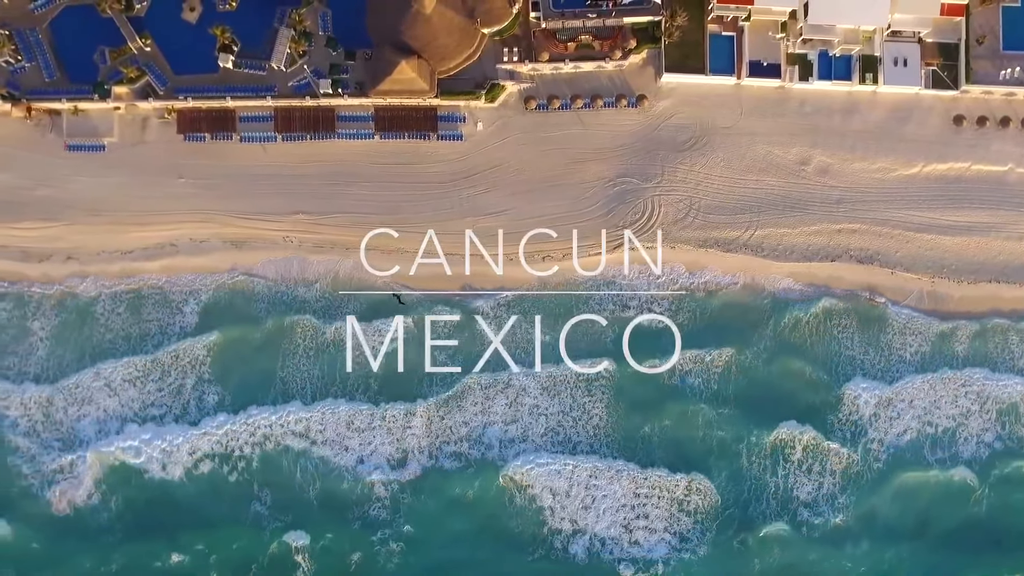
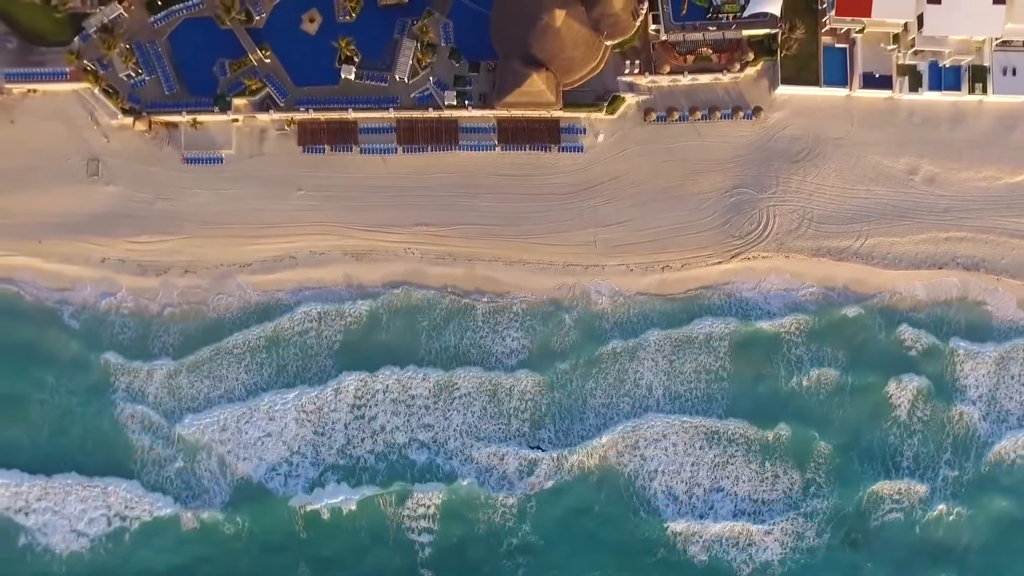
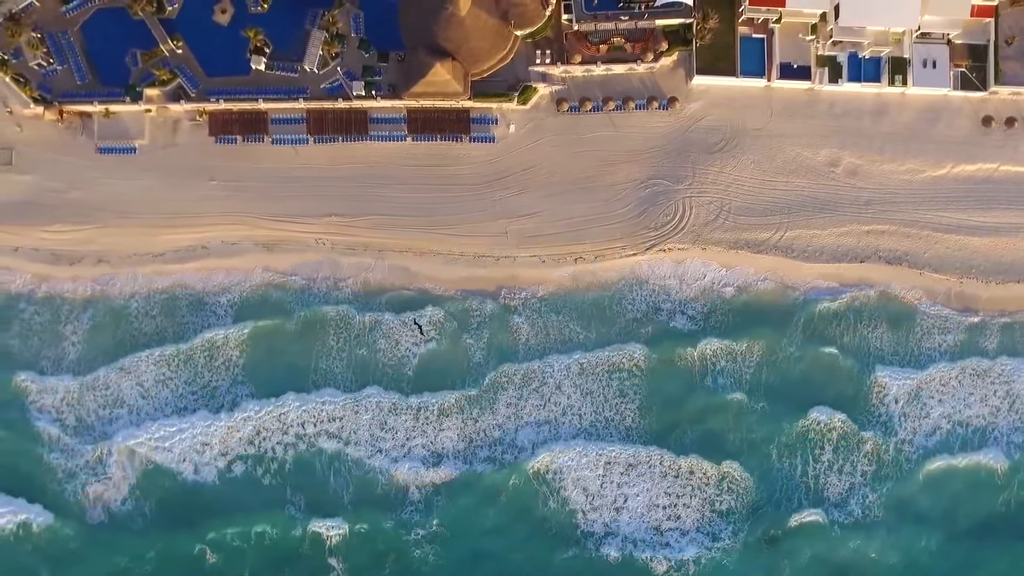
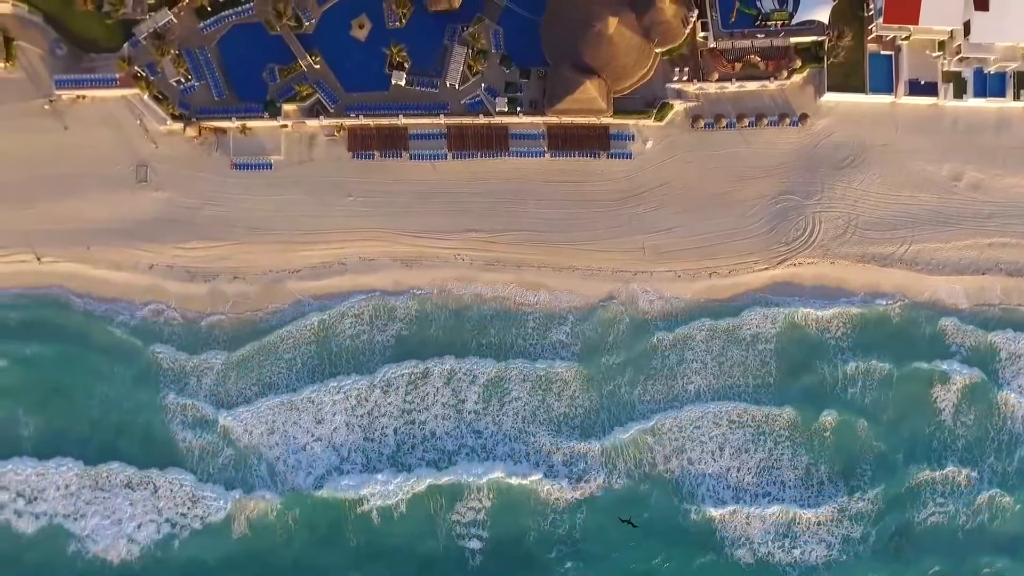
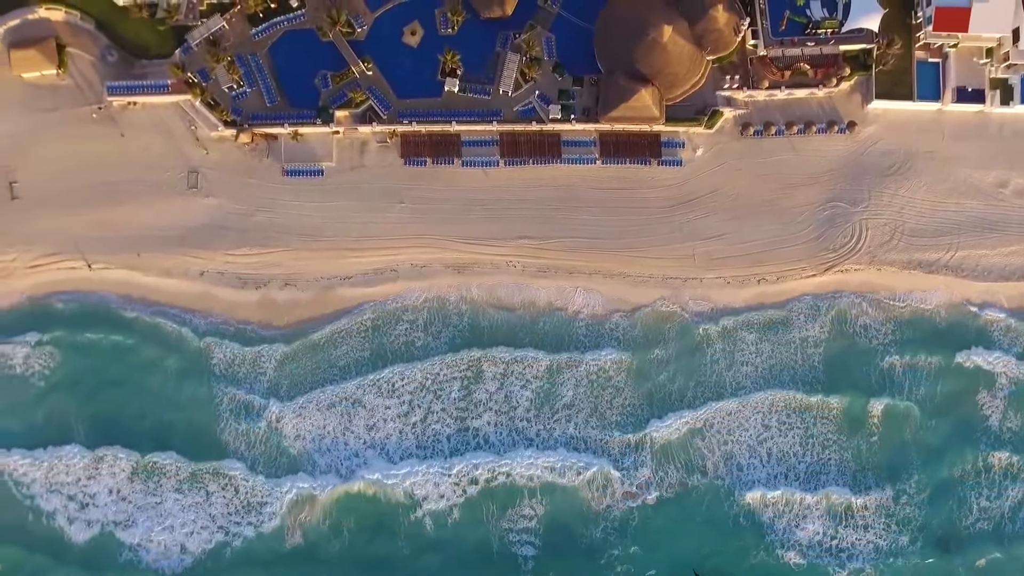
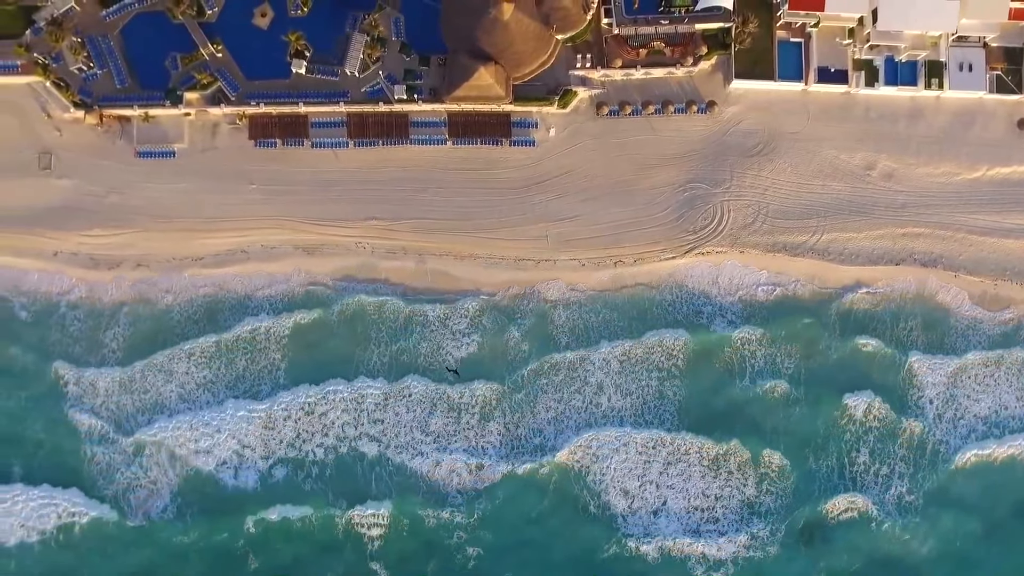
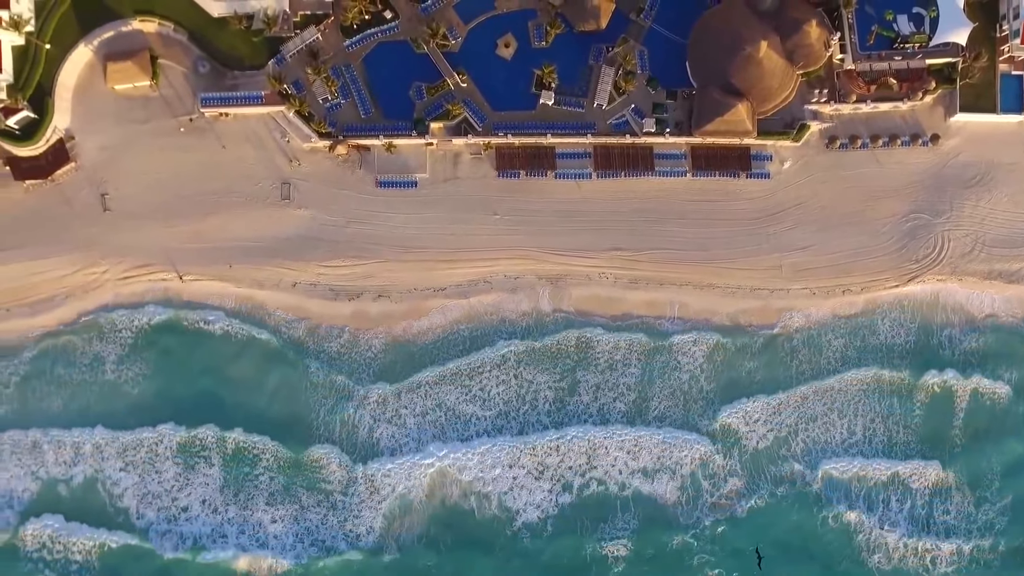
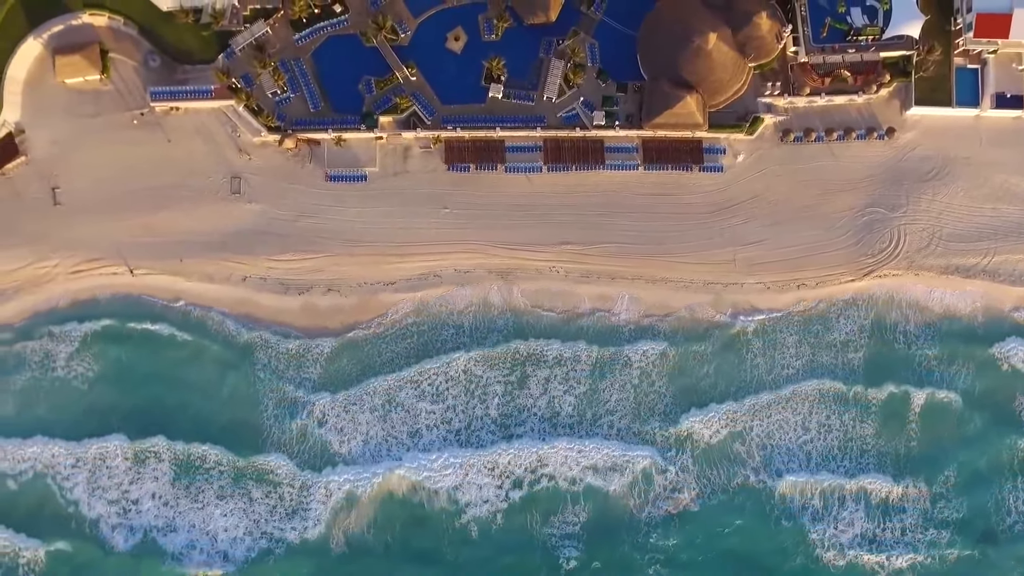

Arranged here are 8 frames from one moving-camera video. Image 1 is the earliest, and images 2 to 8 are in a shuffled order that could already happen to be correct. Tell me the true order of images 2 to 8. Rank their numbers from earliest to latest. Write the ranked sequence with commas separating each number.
3, 6, 2, 4, 5, 8, 7
